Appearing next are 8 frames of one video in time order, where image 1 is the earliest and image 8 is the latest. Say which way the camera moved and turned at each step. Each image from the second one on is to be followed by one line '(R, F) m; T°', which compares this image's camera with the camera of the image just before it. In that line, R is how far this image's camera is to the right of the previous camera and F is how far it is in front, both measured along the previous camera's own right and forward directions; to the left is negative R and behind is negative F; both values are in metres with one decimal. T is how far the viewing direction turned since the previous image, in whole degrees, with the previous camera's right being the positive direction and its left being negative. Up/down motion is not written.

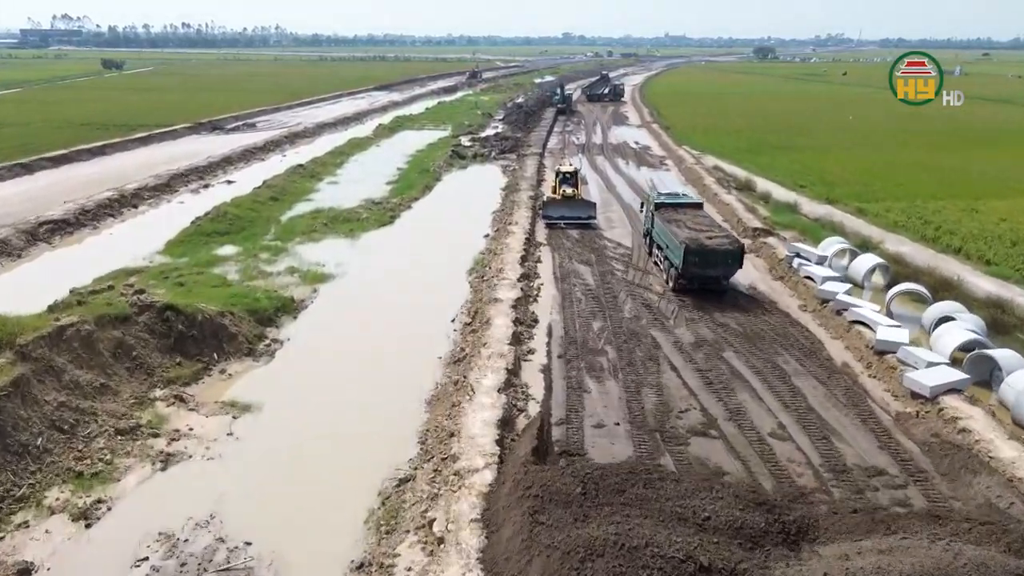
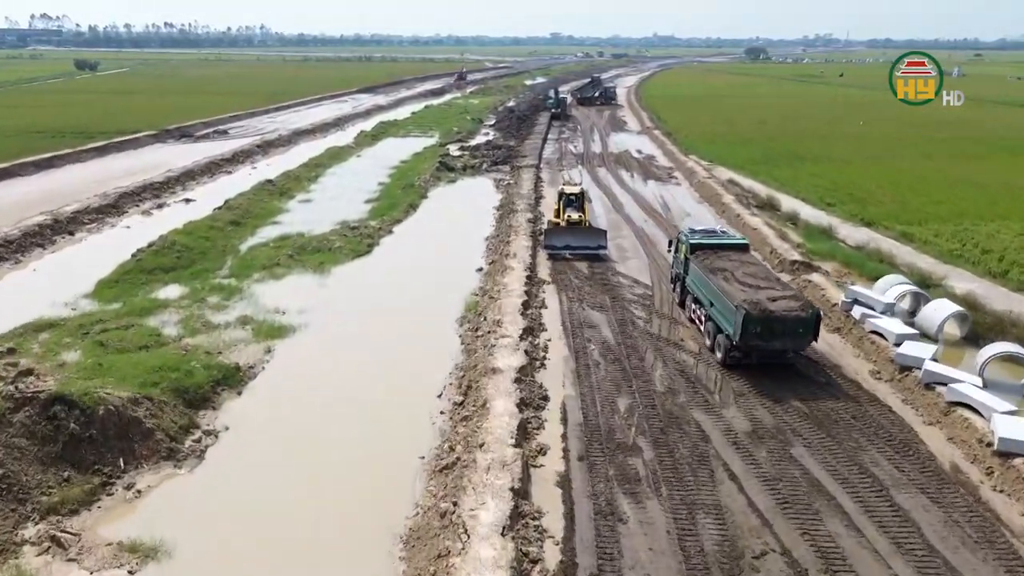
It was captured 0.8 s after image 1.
(-0.2, +3.3) m; +1°
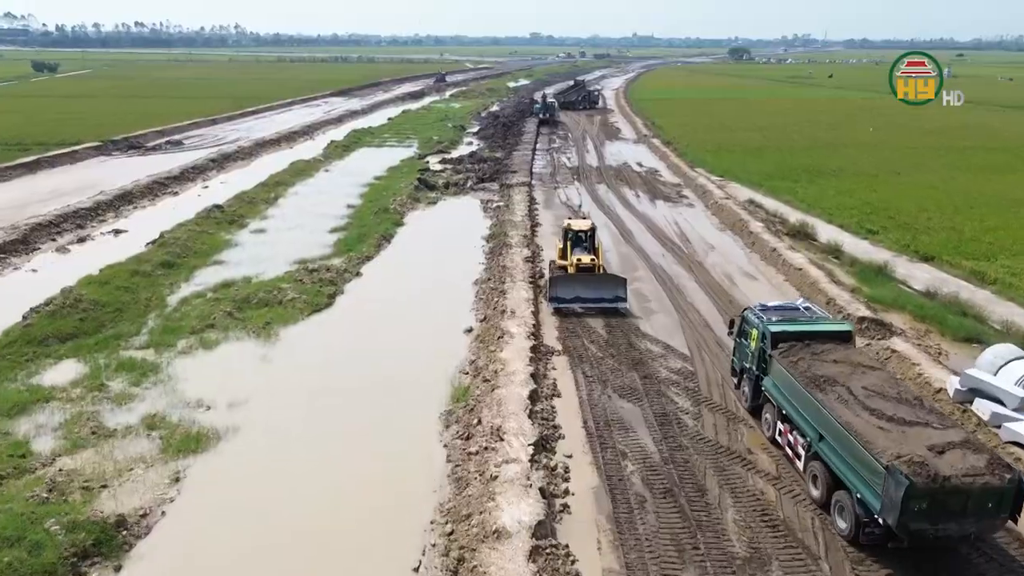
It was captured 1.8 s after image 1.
(-0.3, +4.0) m; +1°
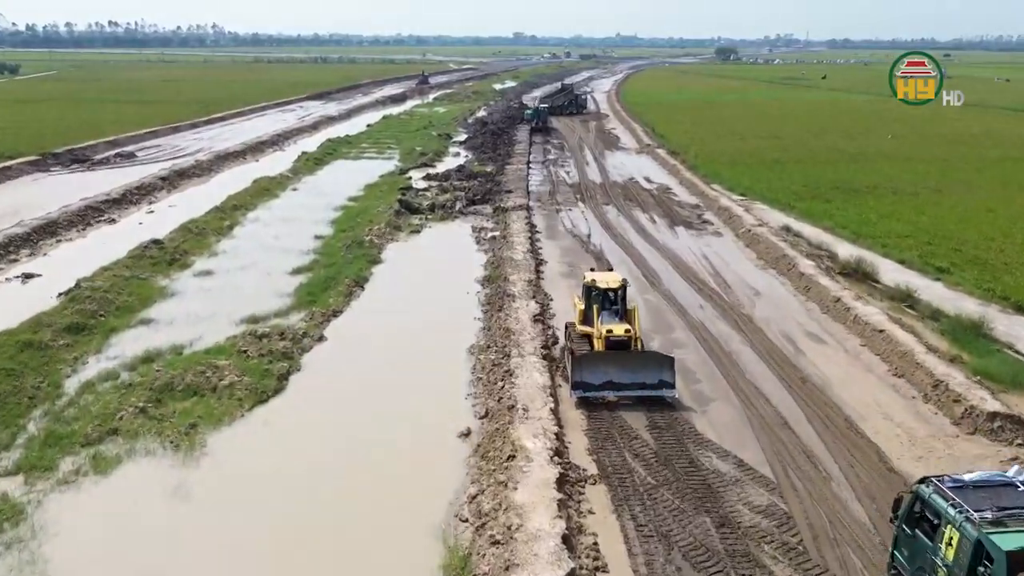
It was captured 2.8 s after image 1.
(-0.4, +4.0) m; +1°
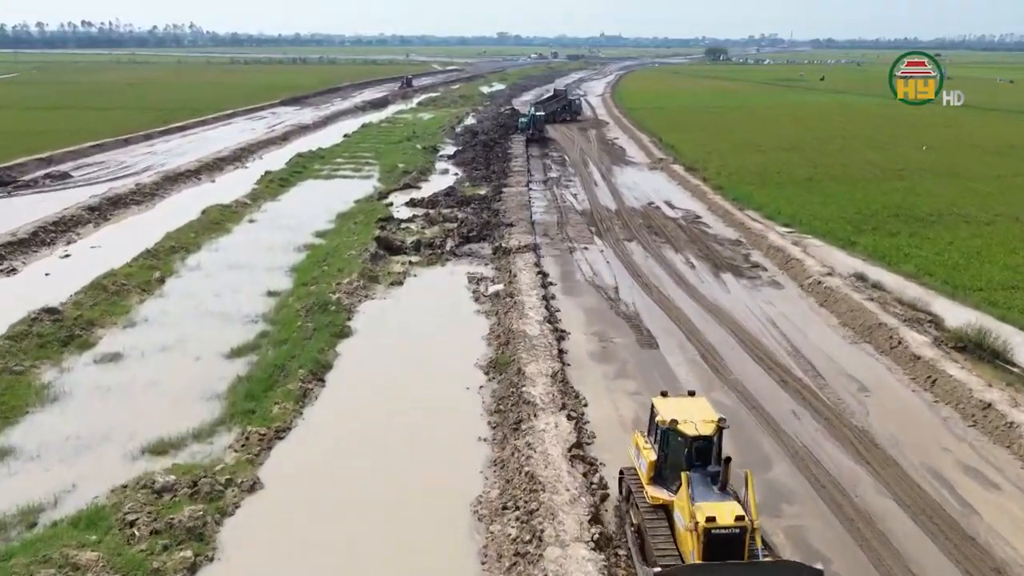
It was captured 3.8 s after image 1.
(-0.5, +4.8) m; +1°
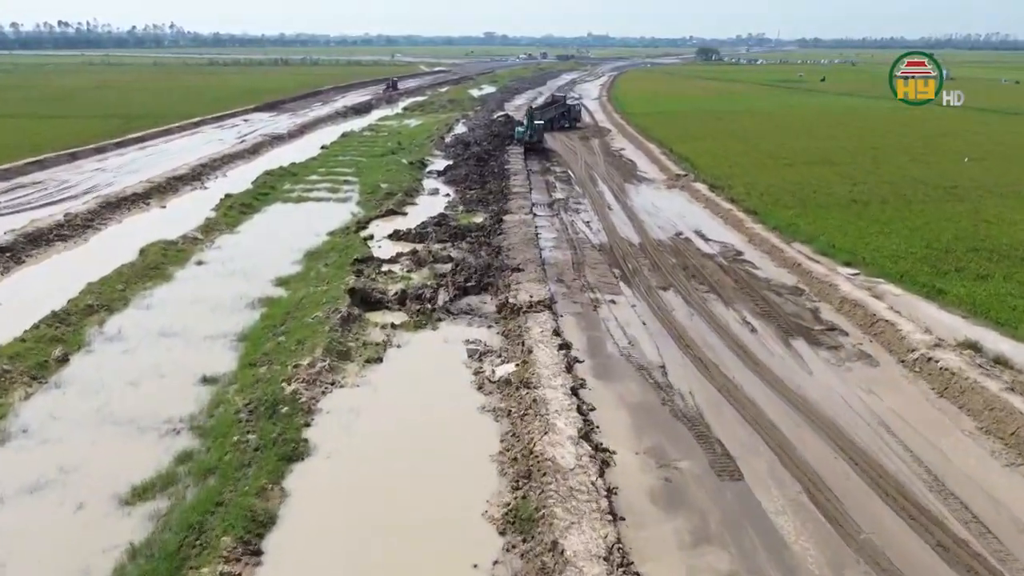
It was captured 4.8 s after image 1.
(-0.5, +4.3) m; +1°
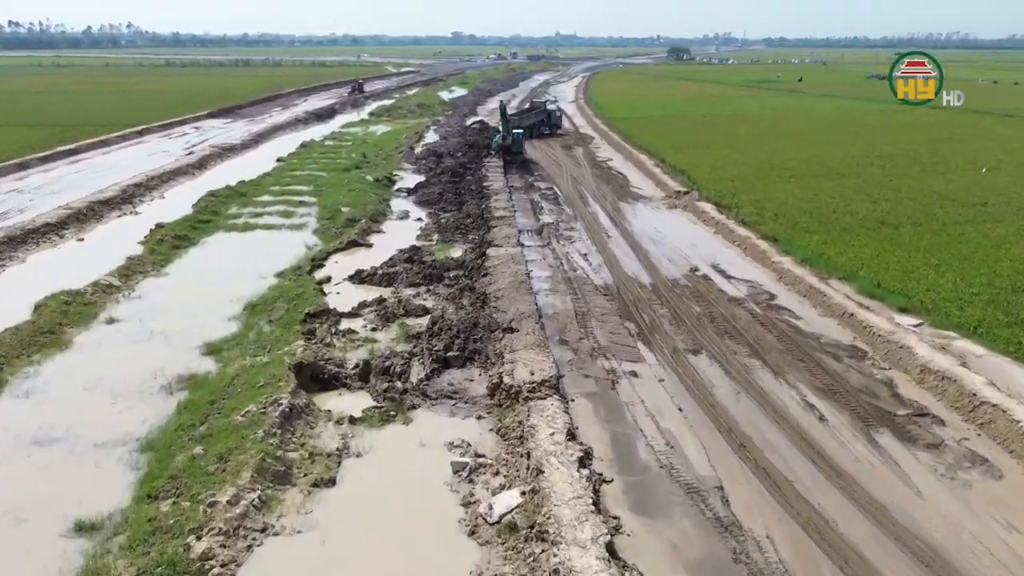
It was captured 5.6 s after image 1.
(-0.4, +3.8) m; +2°
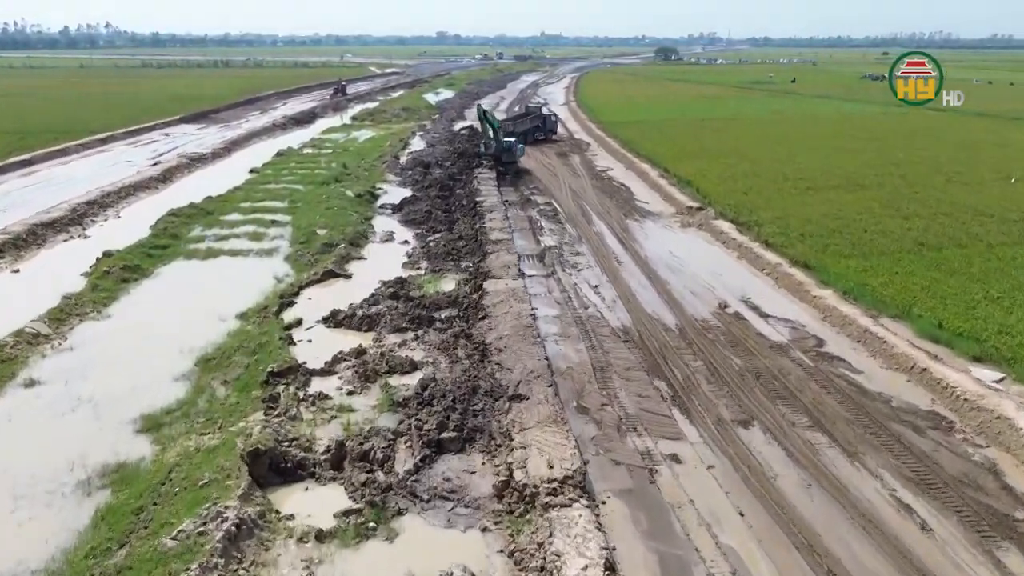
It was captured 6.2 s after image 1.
(-0.3, +2.7) m; +1°
